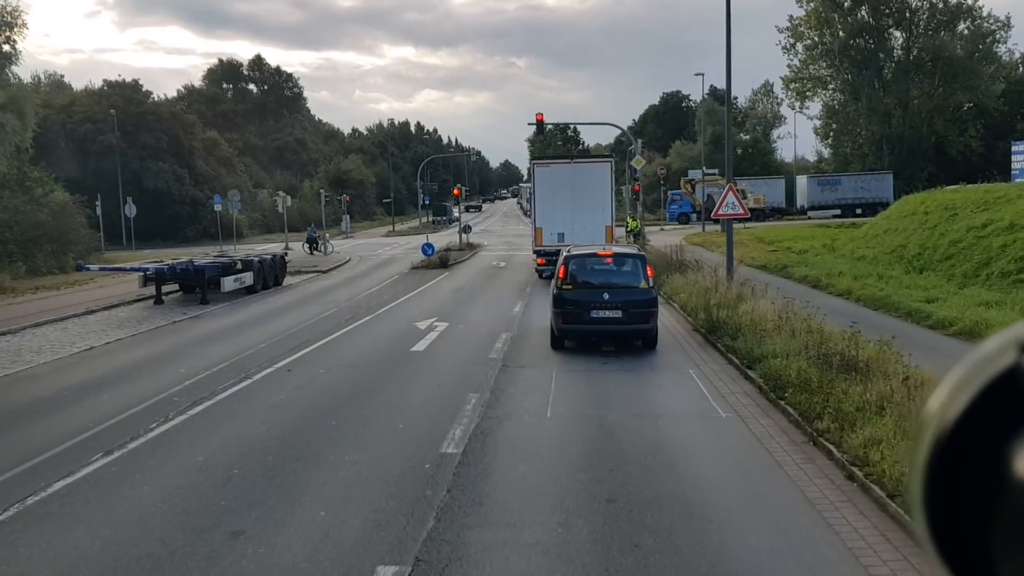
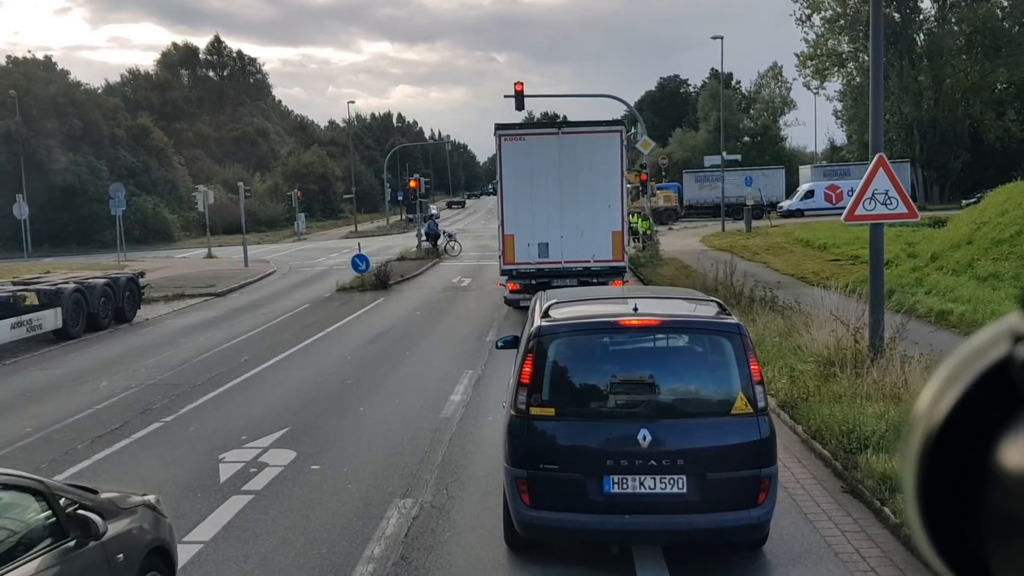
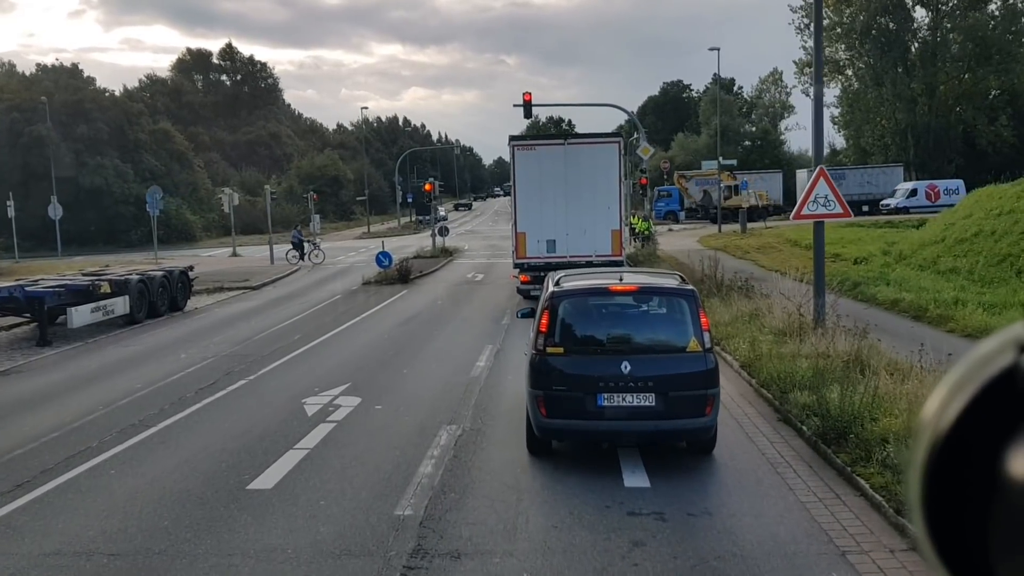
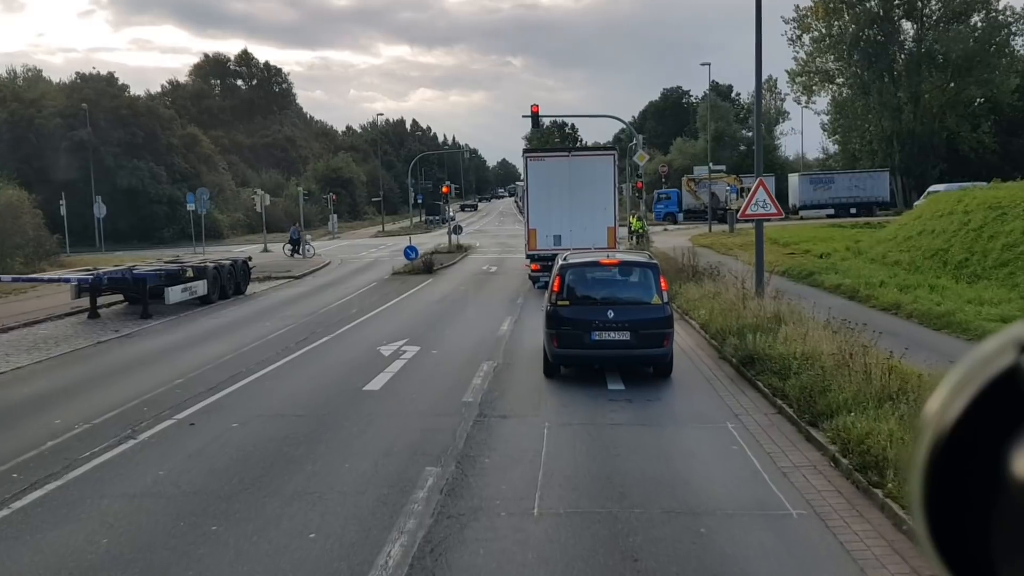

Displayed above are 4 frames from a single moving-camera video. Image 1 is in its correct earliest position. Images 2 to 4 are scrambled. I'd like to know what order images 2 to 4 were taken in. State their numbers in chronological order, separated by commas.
4, 3, 2
